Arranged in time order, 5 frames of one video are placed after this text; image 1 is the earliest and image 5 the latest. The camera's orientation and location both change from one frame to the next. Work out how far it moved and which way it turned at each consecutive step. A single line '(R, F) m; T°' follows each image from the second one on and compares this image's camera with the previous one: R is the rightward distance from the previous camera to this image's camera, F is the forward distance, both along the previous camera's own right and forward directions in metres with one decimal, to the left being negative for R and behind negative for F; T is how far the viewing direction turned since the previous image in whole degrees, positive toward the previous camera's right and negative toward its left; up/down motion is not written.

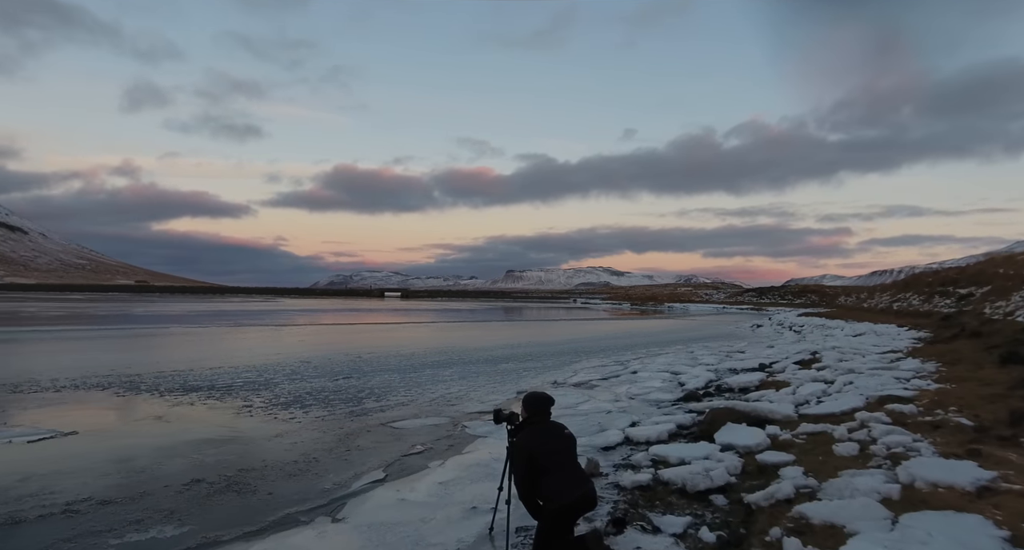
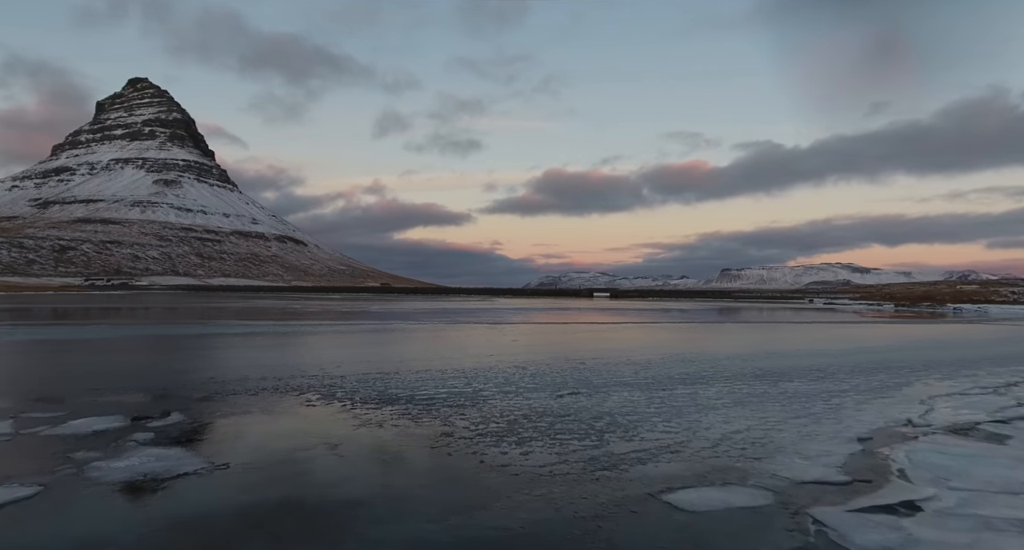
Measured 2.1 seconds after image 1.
(-1.8, +4.9) m; -20°
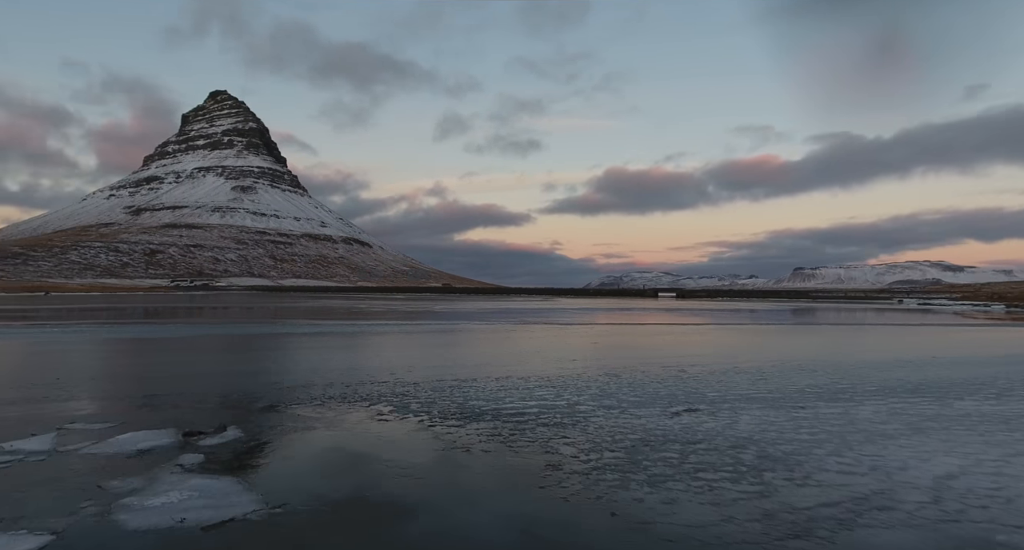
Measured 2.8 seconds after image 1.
(-0.9, +2.1) m; -6°
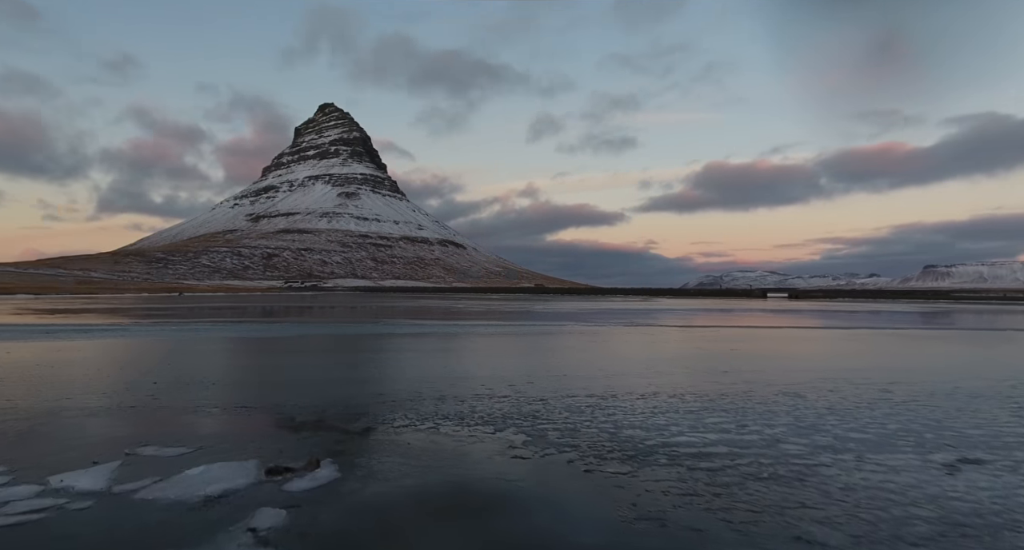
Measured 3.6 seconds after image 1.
(-1.2, +3.0) m; -9°
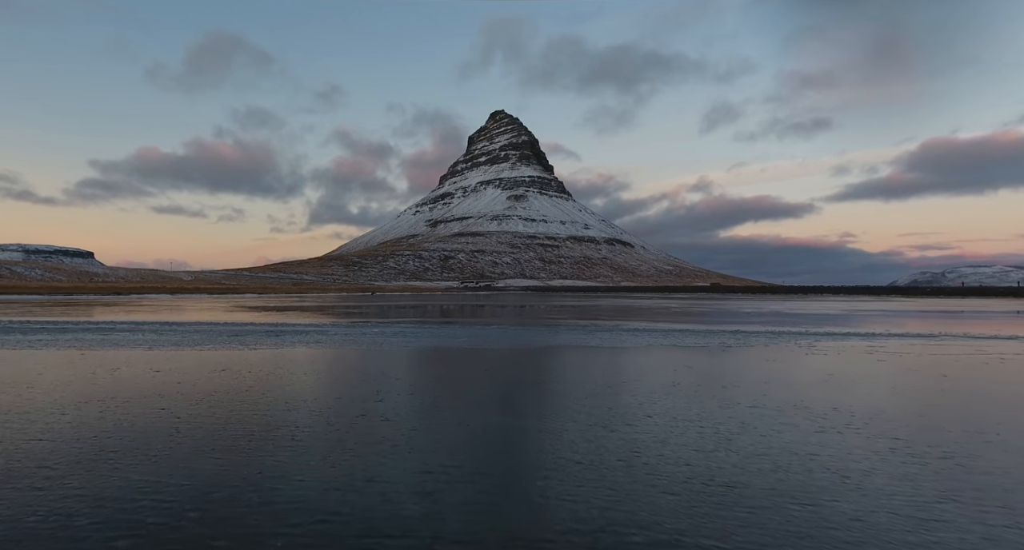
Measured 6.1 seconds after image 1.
(-5.2, +9.8) m; -16°
